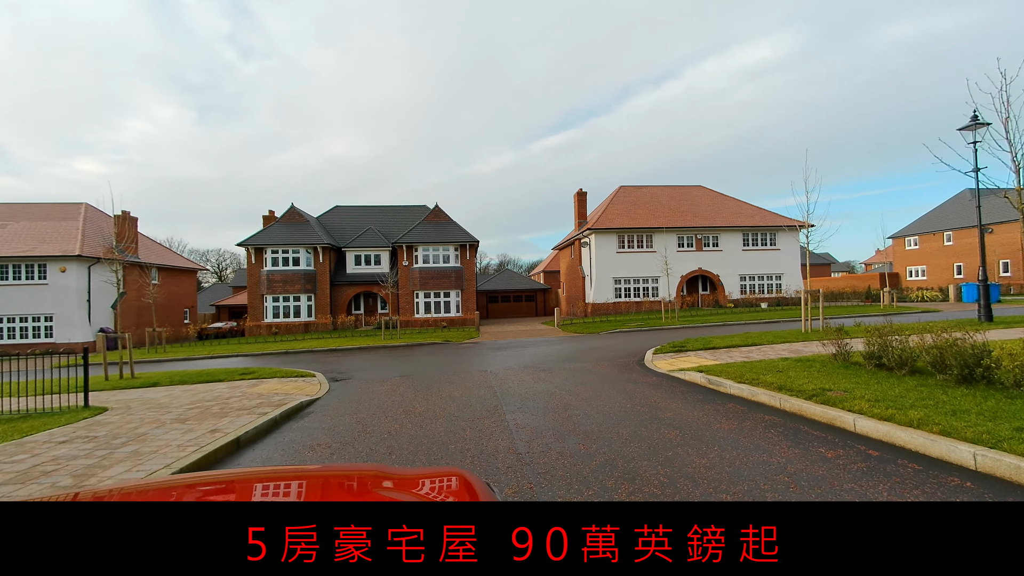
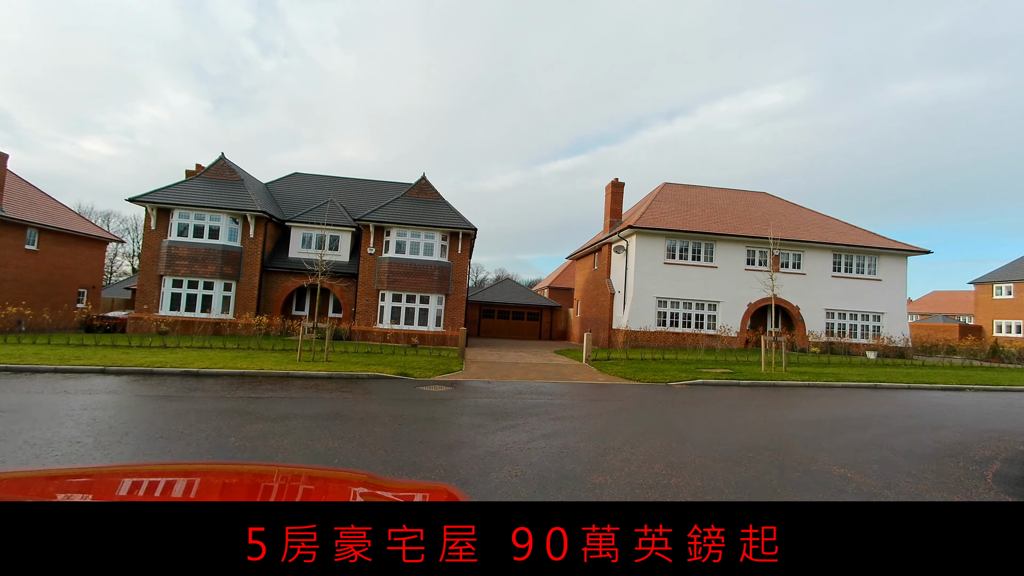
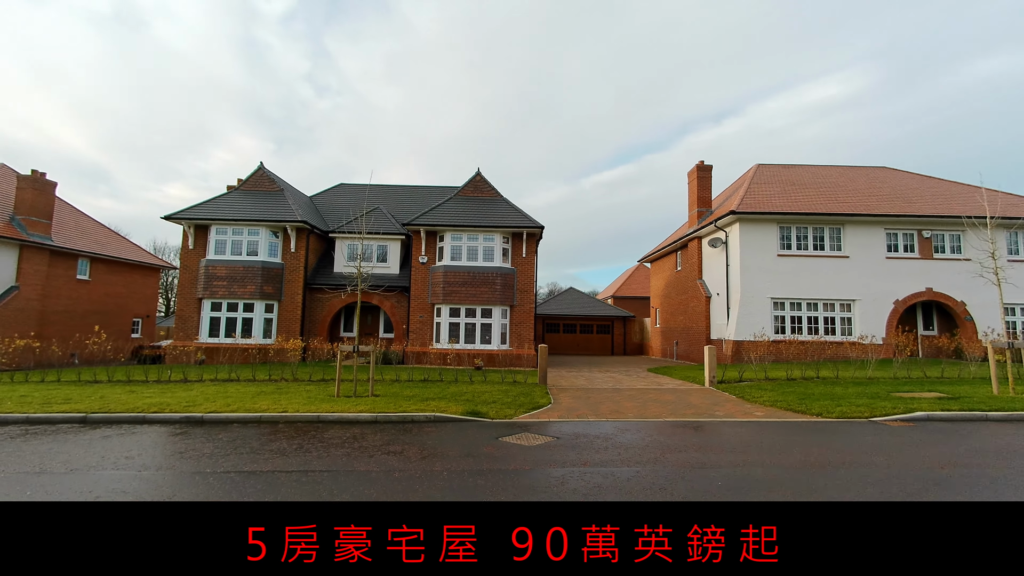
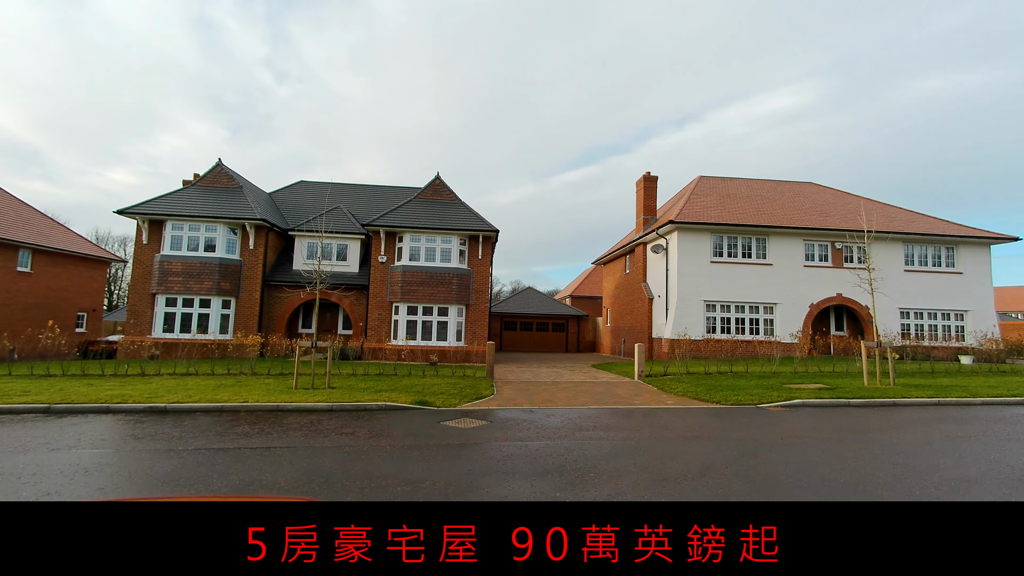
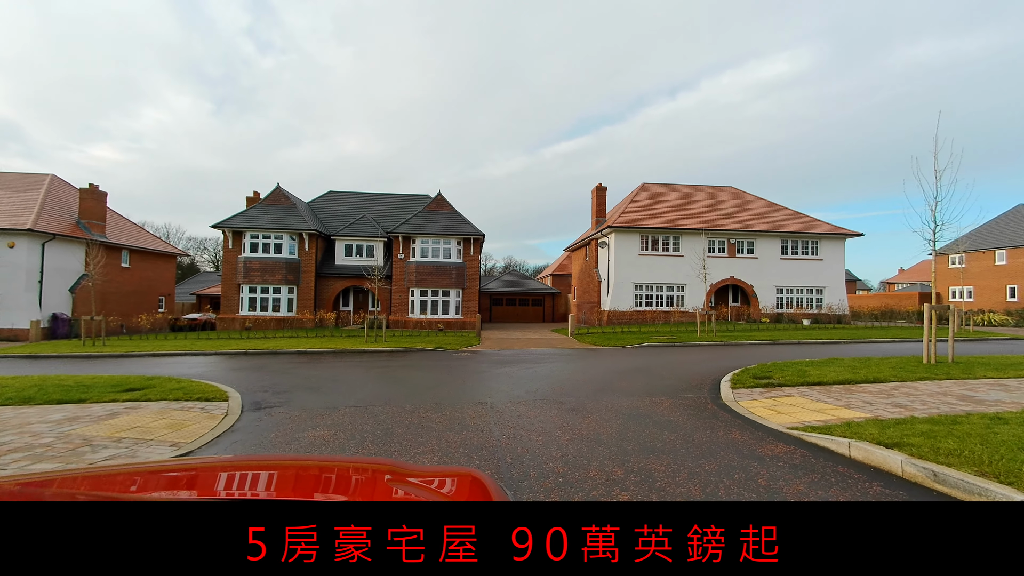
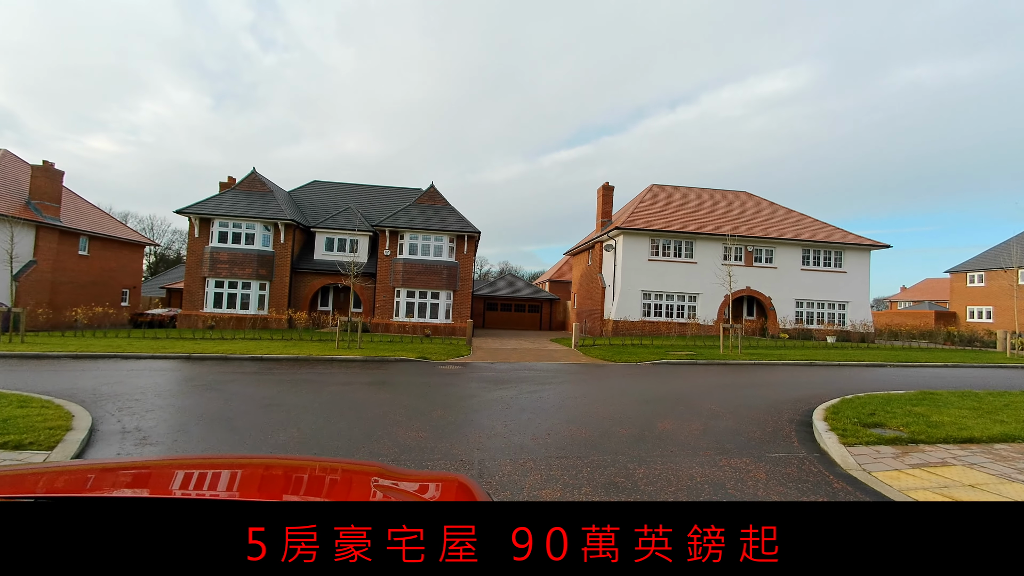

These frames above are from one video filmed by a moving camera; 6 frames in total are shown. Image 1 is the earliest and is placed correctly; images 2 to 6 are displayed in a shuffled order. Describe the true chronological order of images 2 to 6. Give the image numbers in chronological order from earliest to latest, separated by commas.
5, 6, 2, 4, 3
